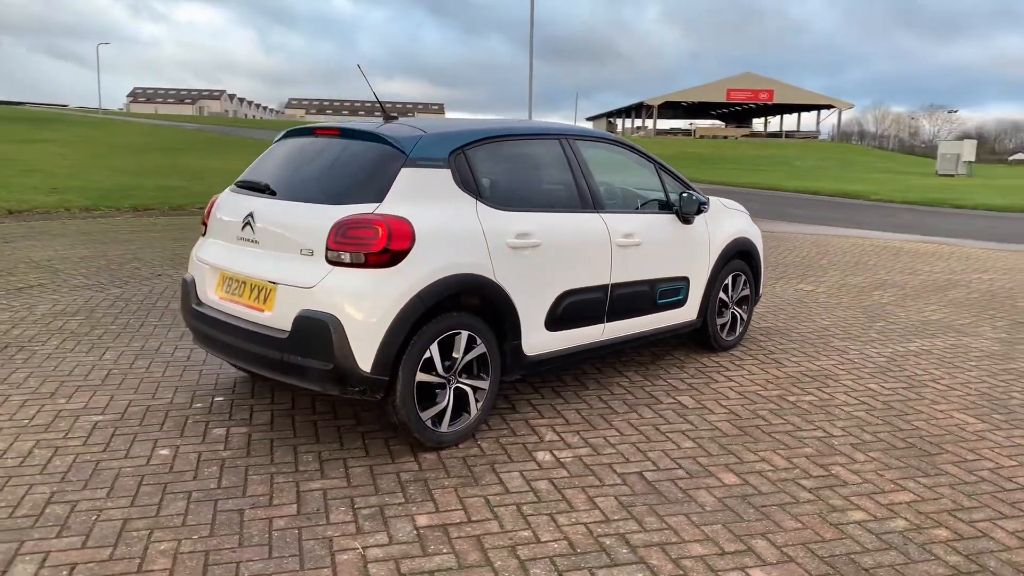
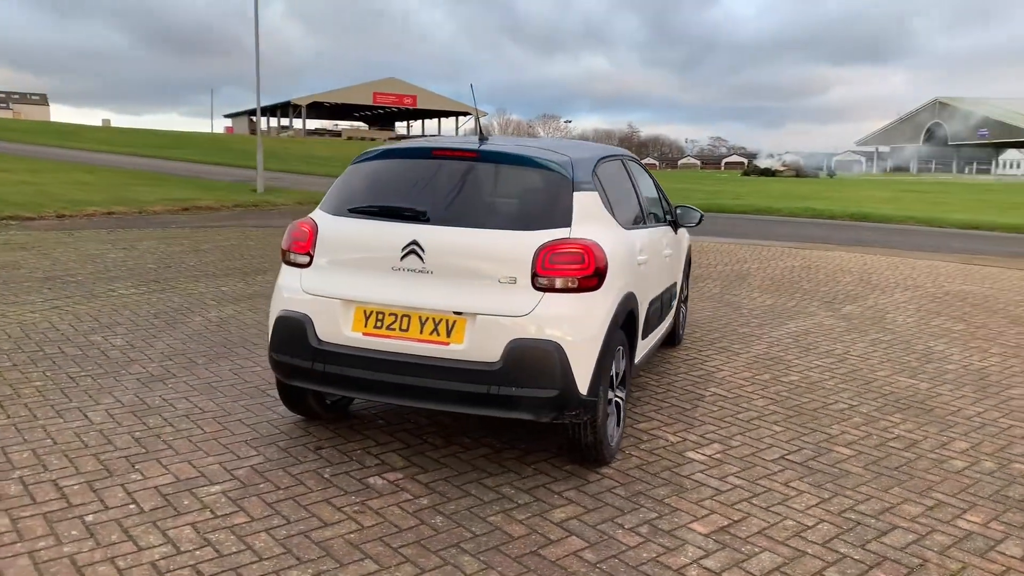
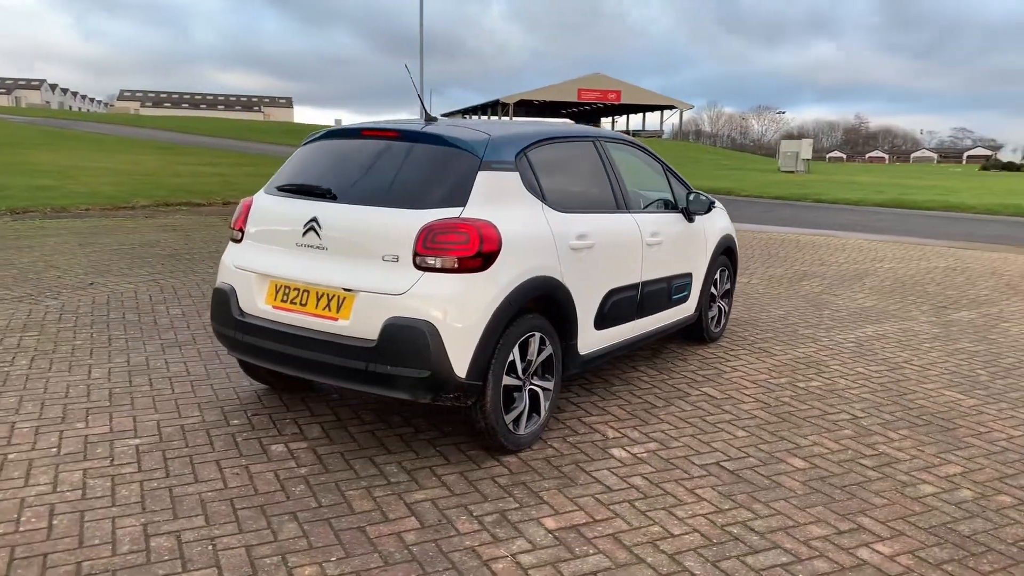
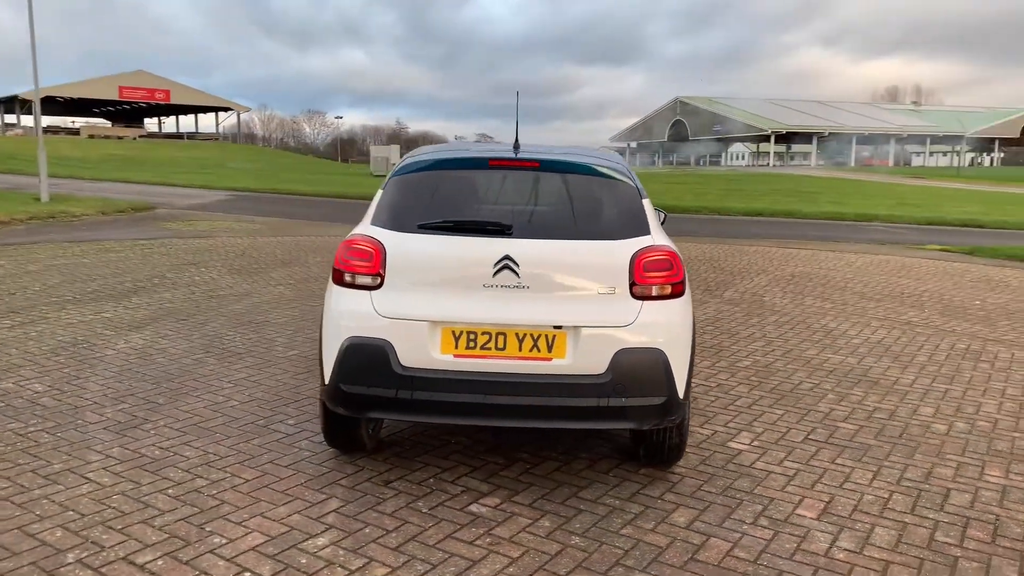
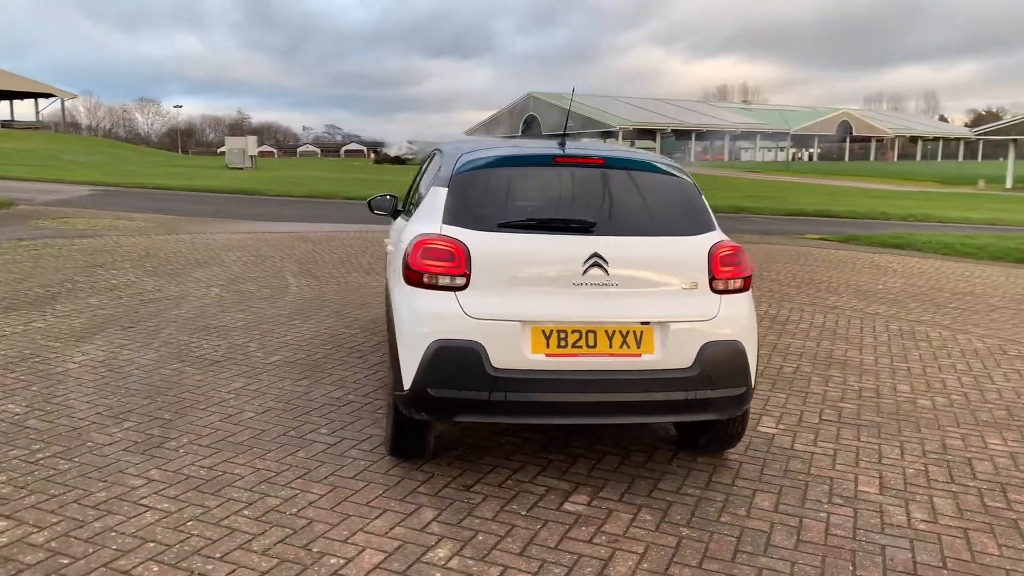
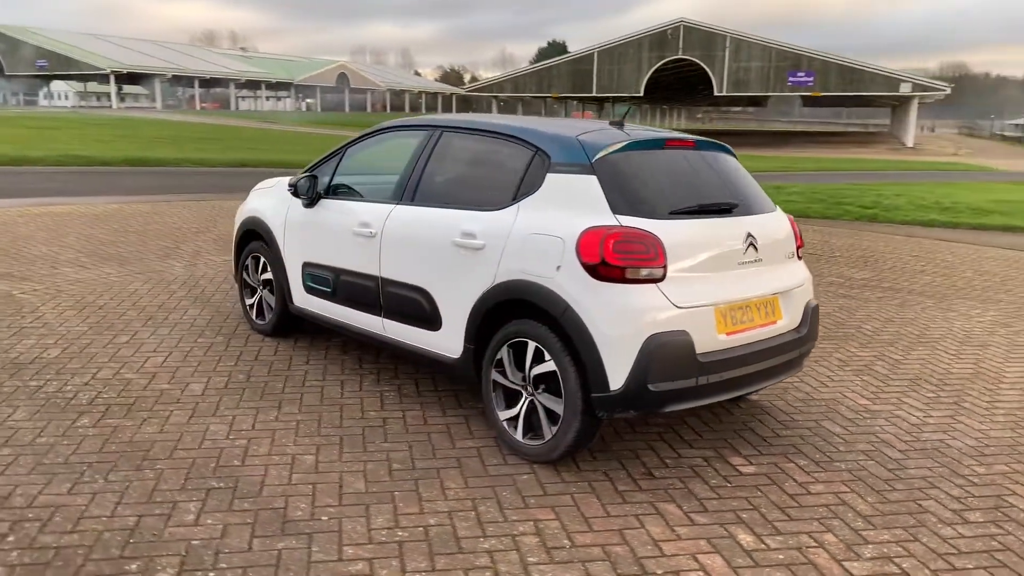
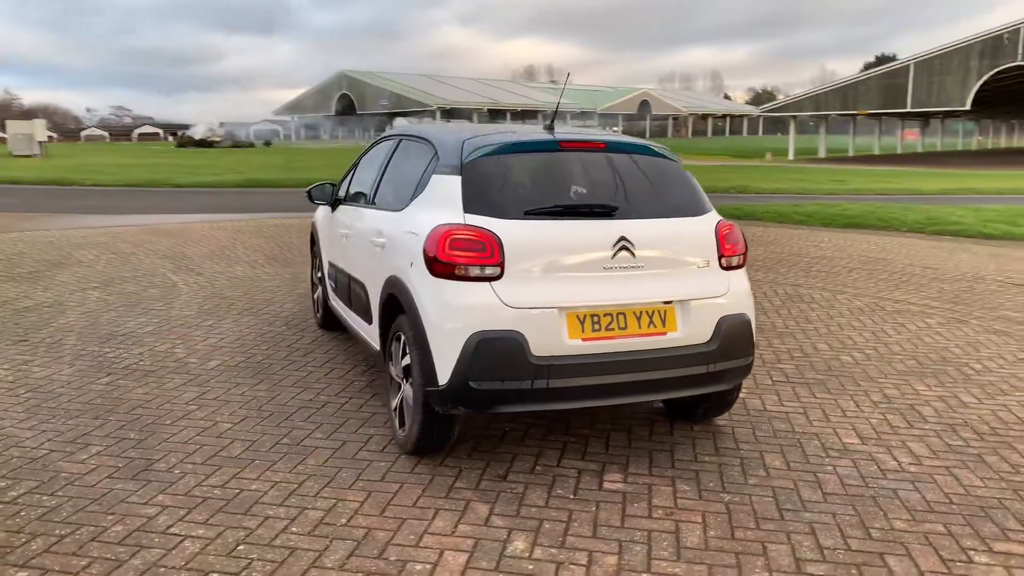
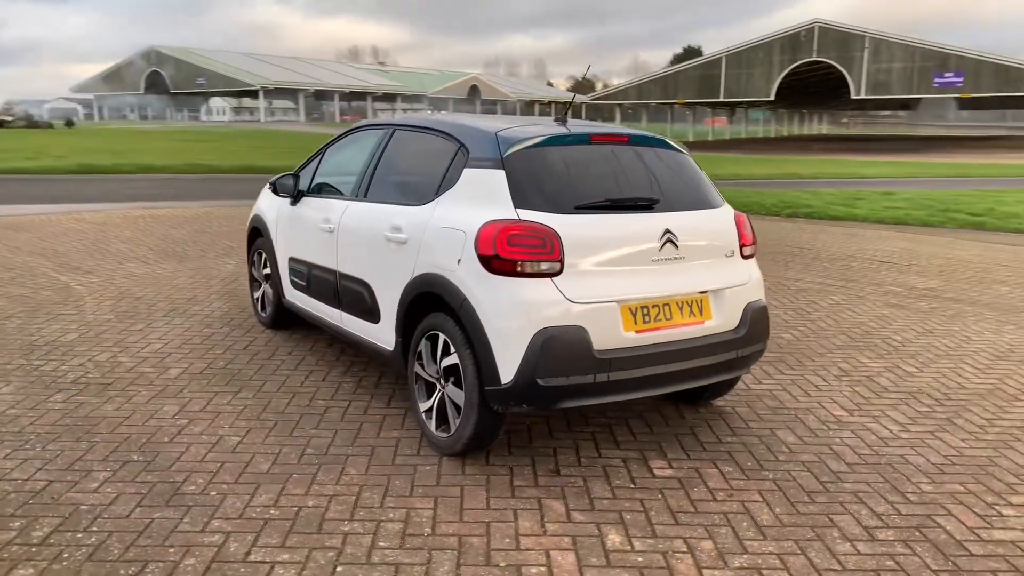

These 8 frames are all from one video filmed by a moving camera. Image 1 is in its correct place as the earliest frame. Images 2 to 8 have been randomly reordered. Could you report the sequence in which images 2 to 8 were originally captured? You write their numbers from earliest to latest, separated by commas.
3, 2, 4, 5, 7, 8, 6
